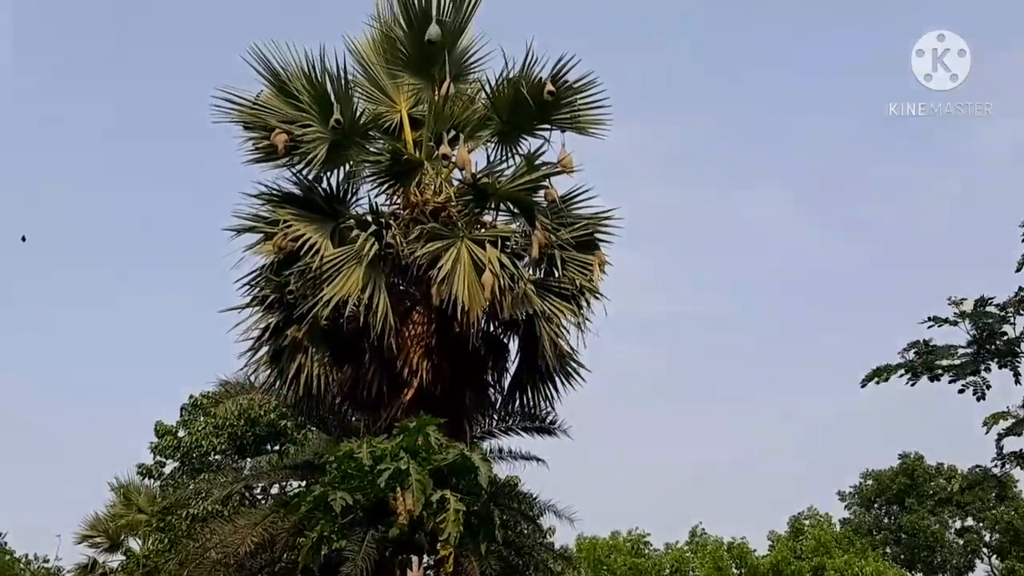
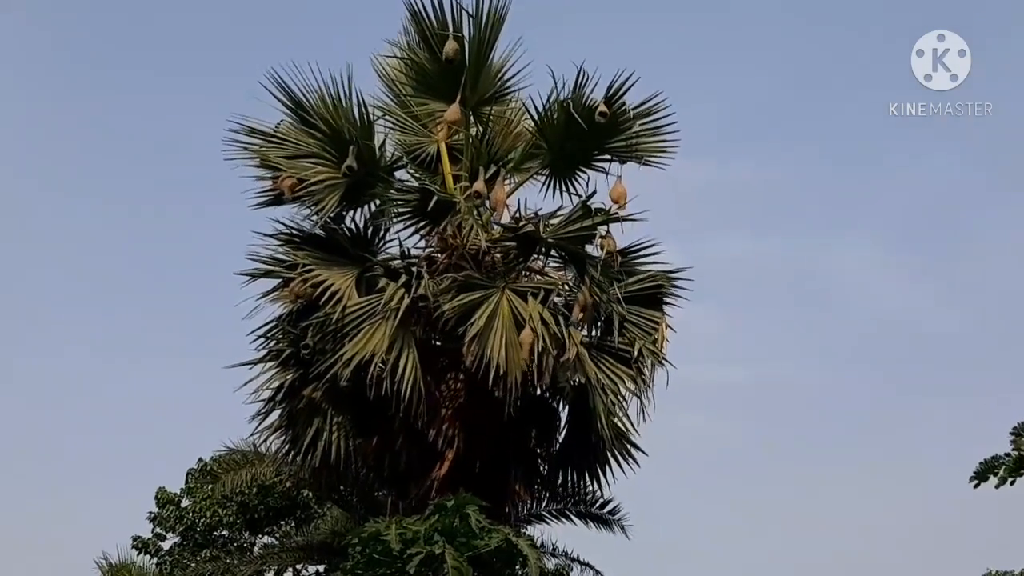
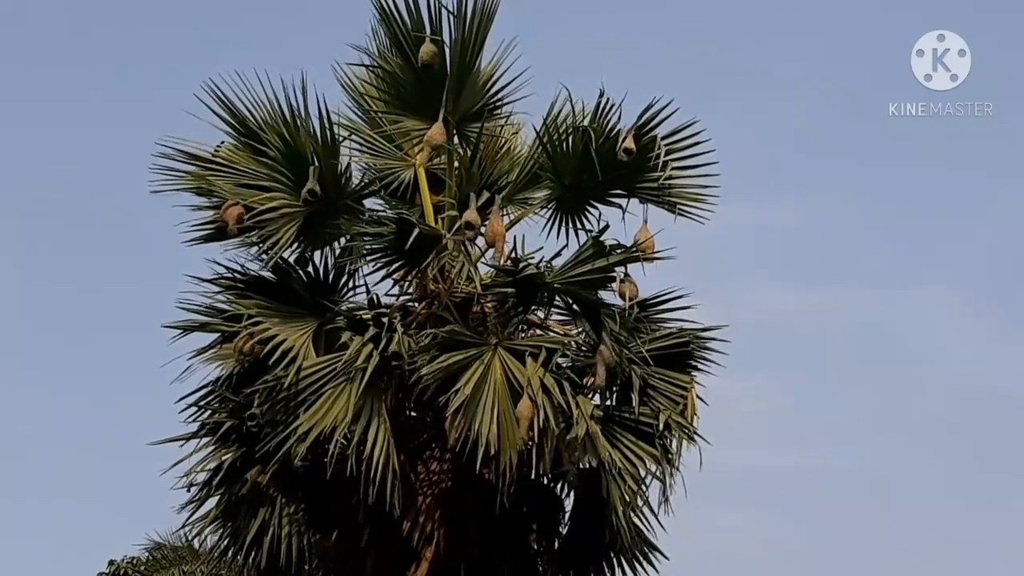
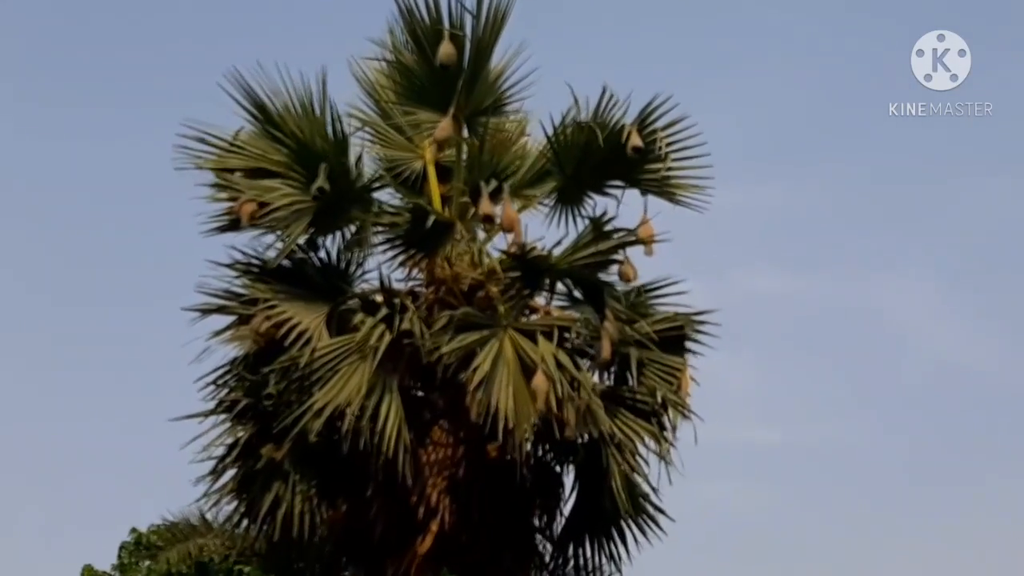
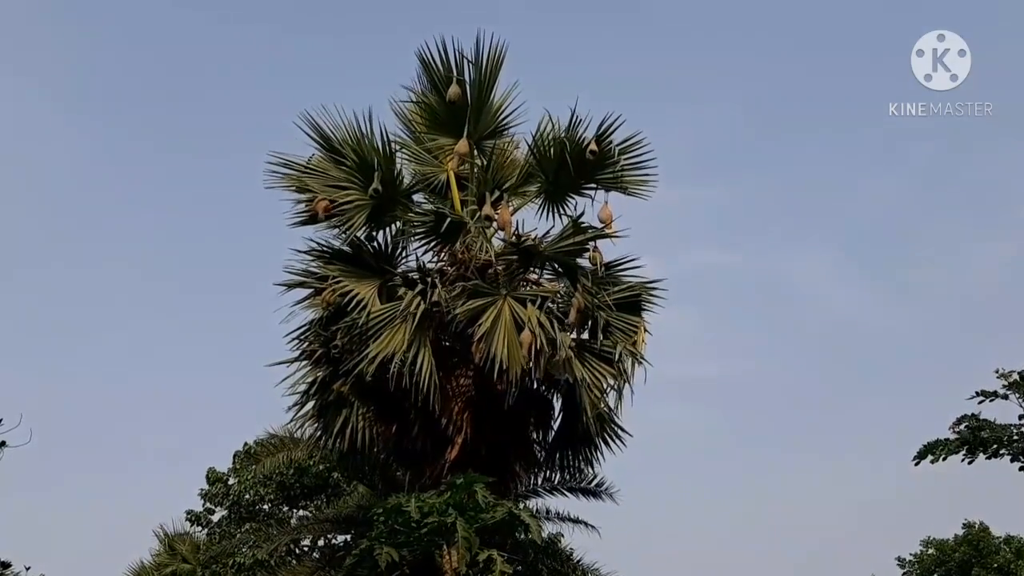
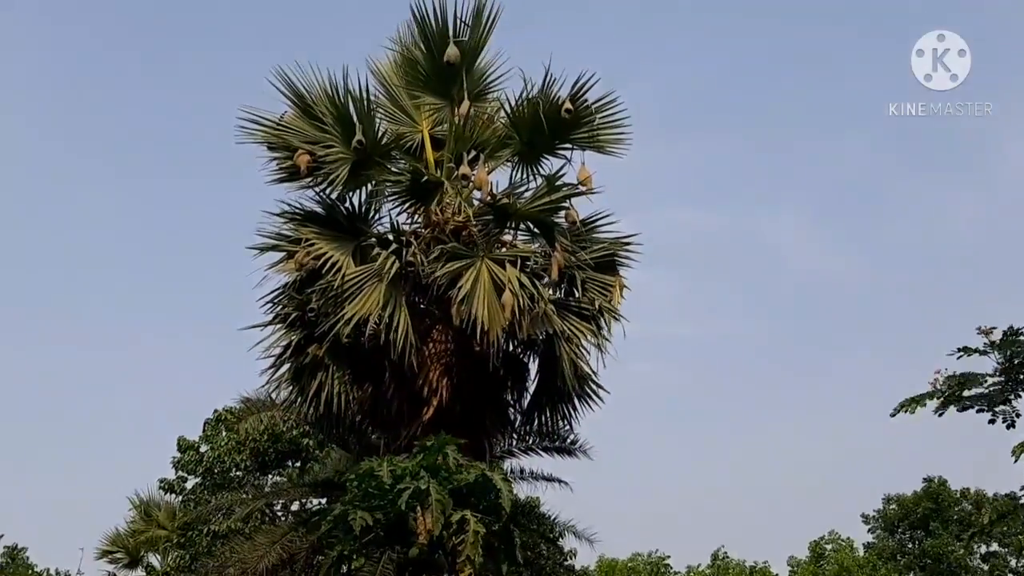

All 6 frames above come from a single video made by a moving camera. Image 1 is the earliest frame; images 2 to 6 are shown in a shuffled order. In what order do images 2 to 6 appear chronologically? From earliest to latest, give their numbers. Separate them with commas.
6, 5, 2, 4, 3
